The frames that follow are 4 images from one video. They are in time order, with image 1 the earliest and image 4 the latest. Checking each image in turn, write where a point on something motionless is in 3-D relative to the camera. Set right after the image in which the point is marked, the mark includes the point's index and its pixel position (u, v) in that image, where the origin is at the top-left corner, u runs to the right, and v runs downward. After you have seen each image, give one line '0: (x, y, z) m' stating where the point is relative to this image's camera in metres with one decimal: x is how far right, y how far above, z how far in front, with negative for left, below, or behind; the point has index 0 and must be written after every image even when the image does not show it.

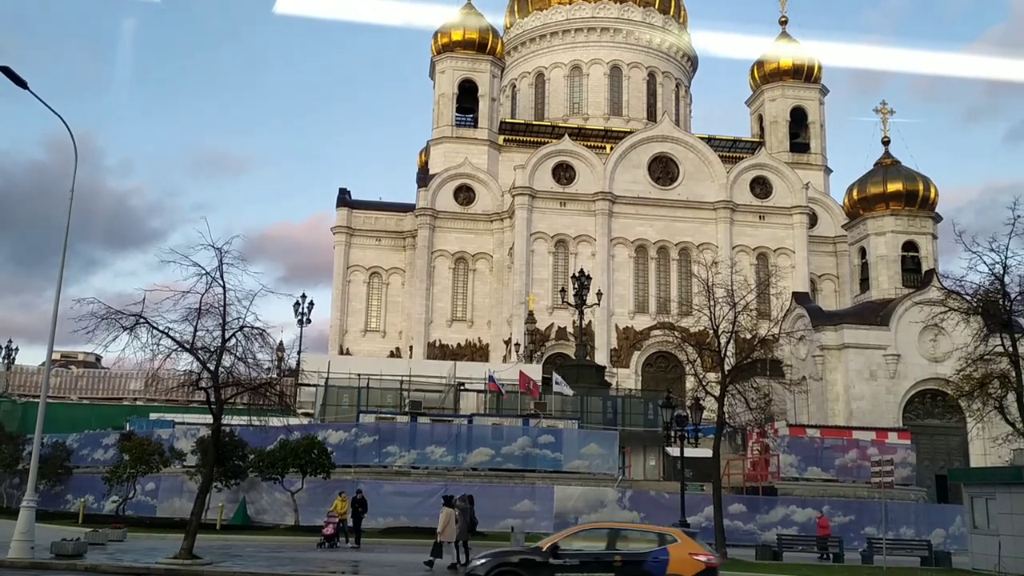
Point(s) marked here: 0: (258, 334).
0: (-4.6, -0.8, +17.3) m
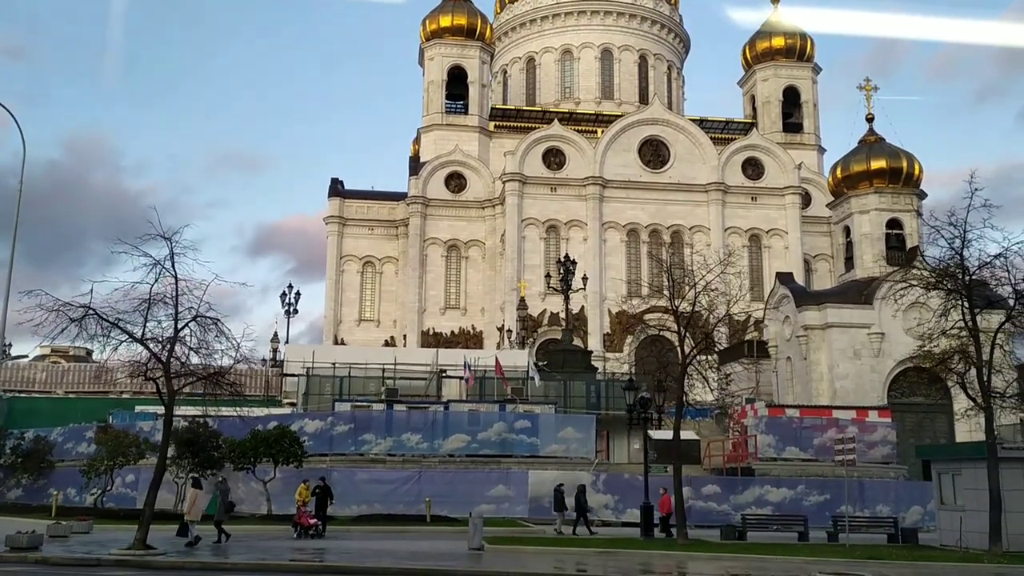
0: (-5.4, -0.6, +17.2) m
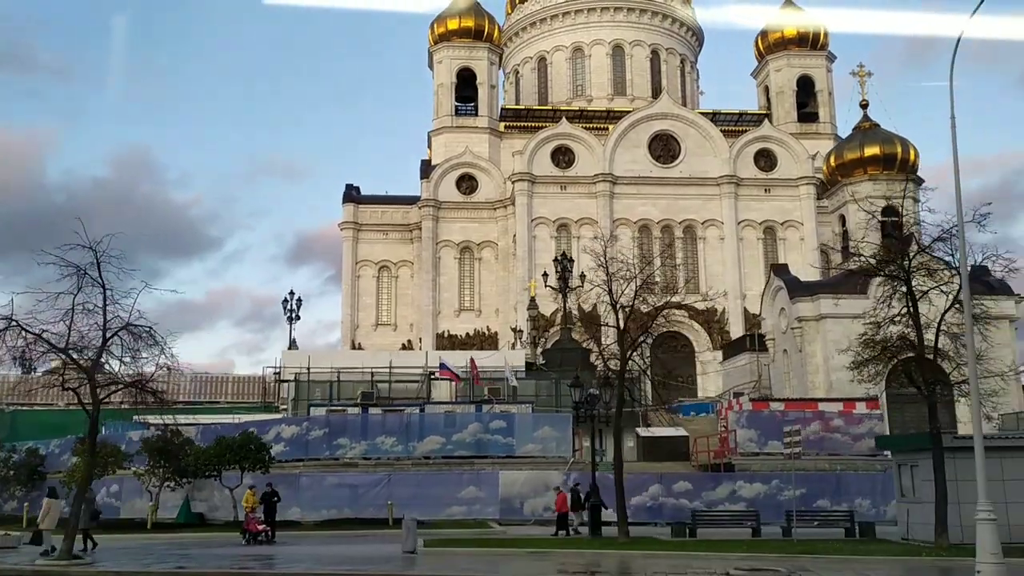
0: (-6.6, -0.8, +17.2) m
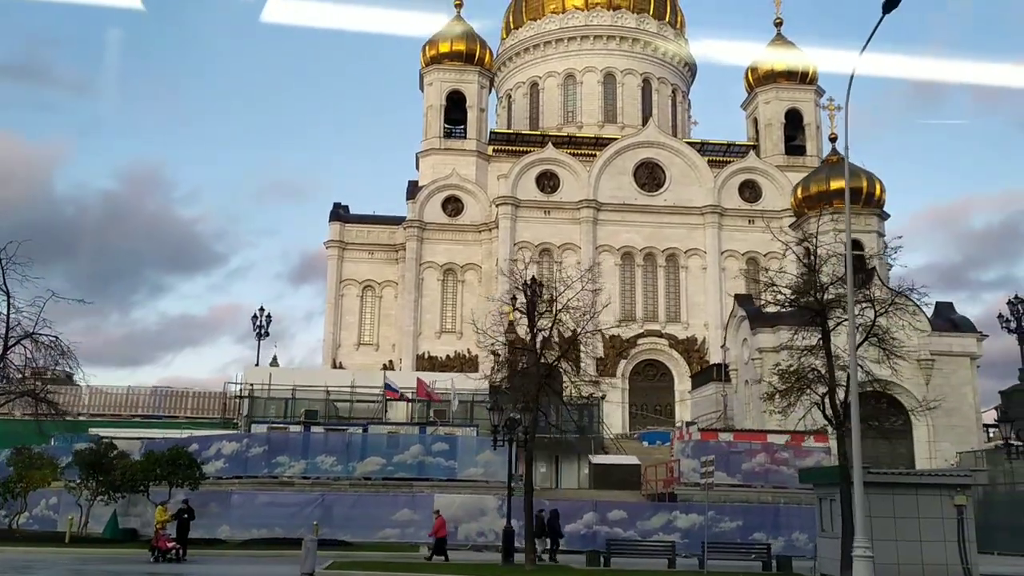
0: (-8.2, -0.9, +17.1) m
